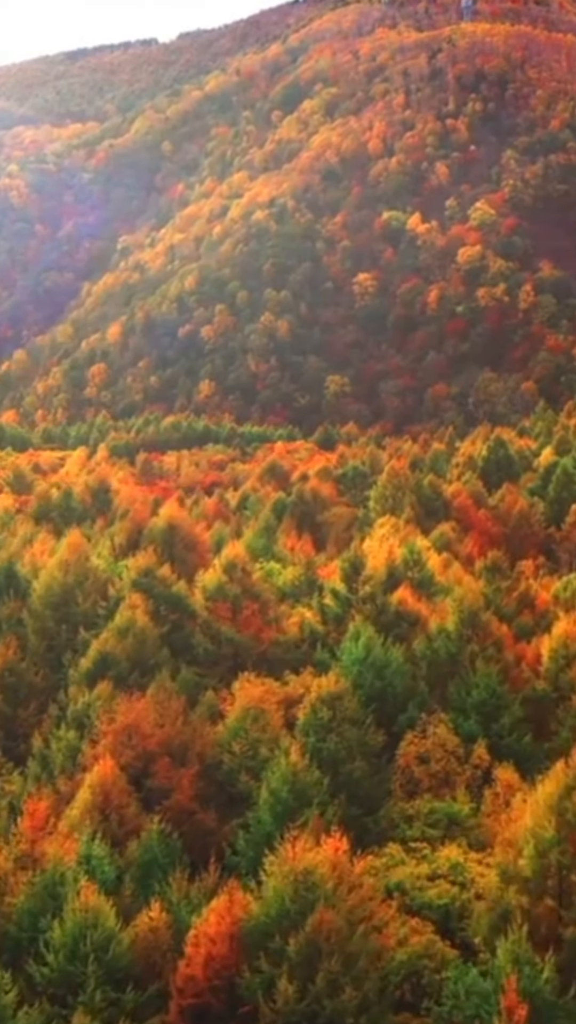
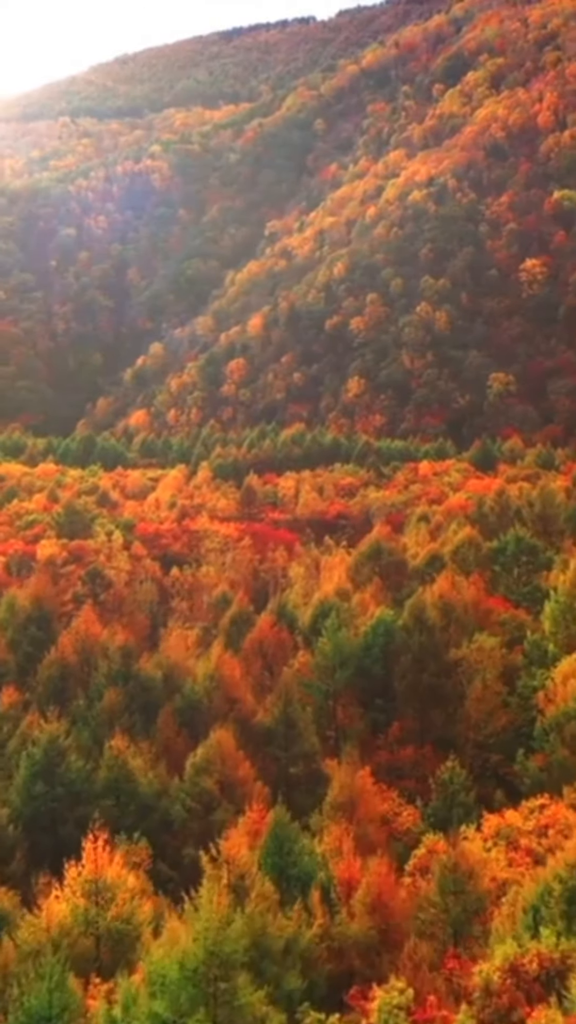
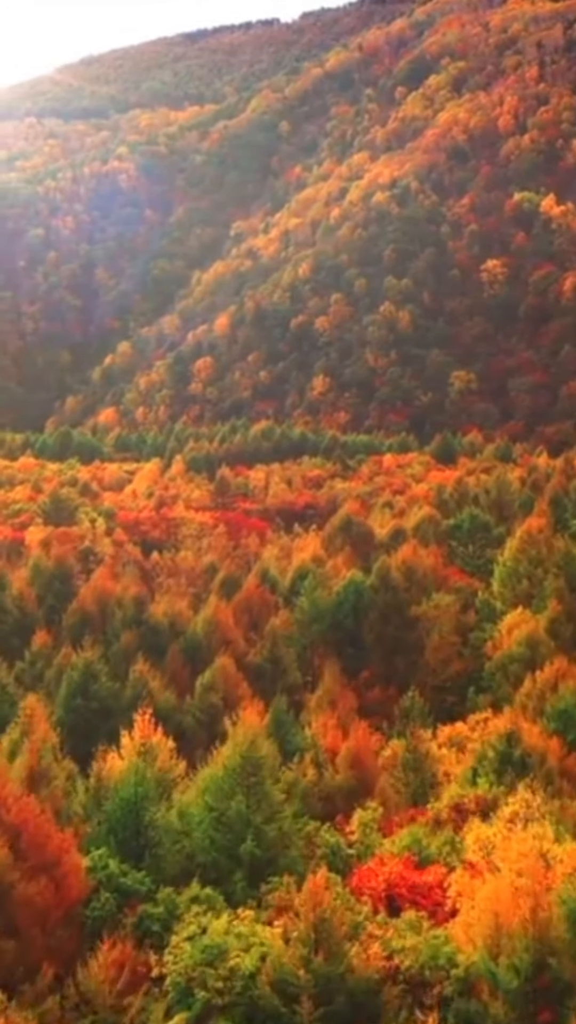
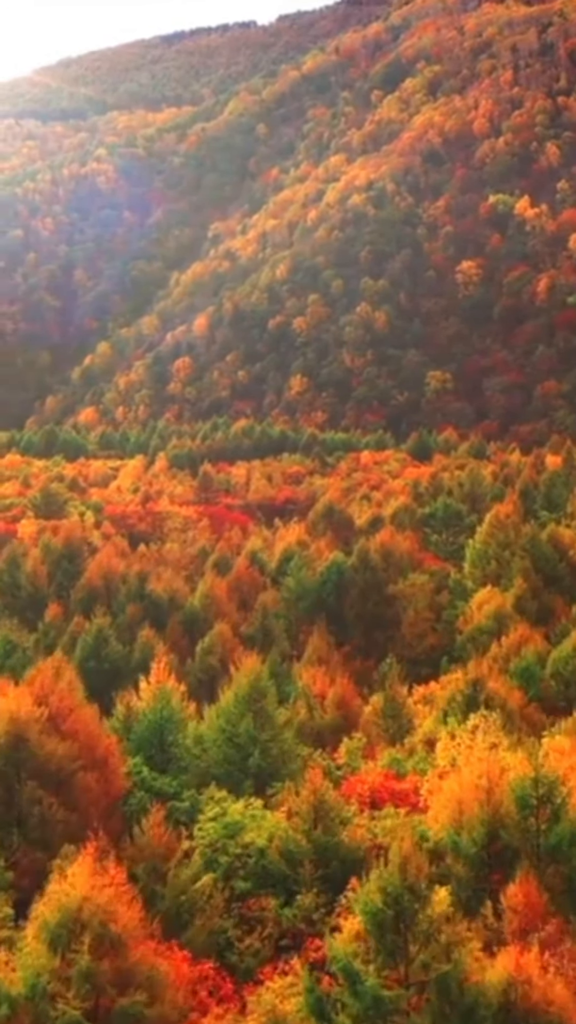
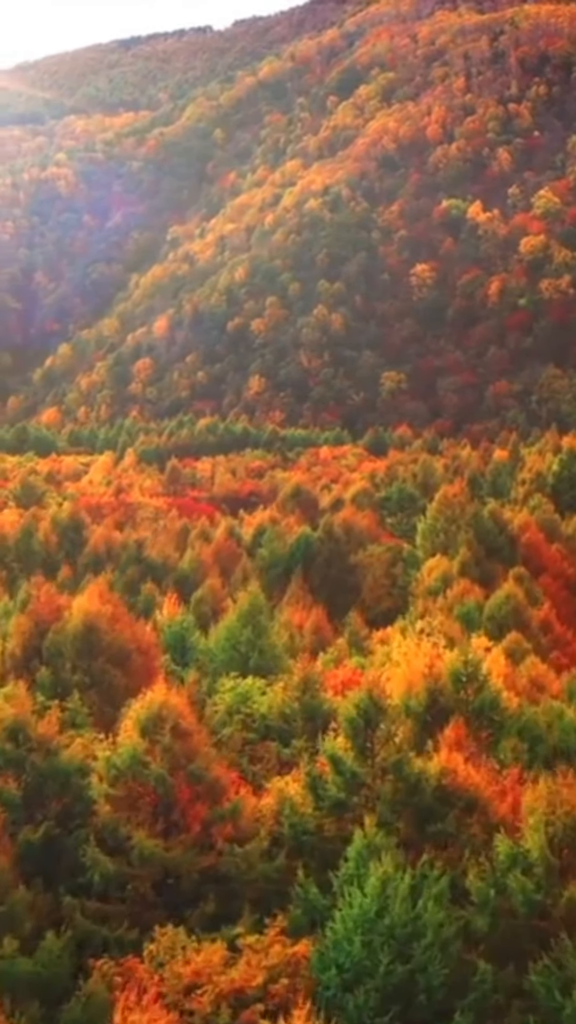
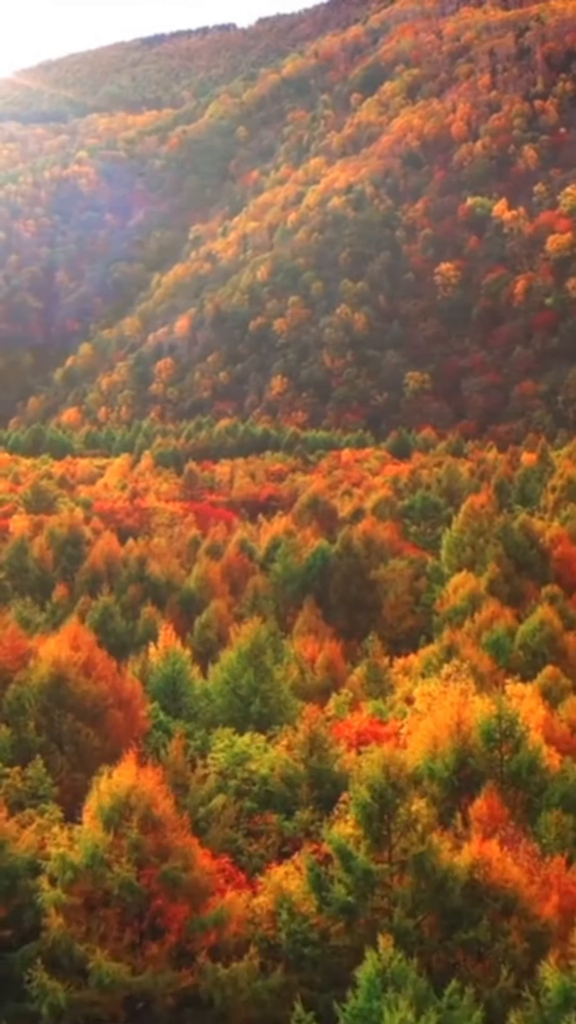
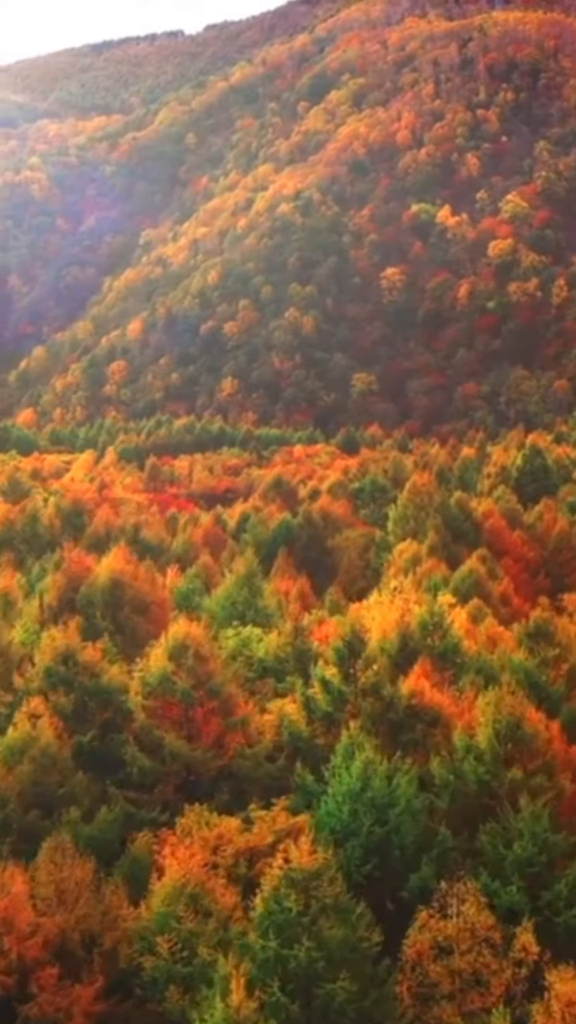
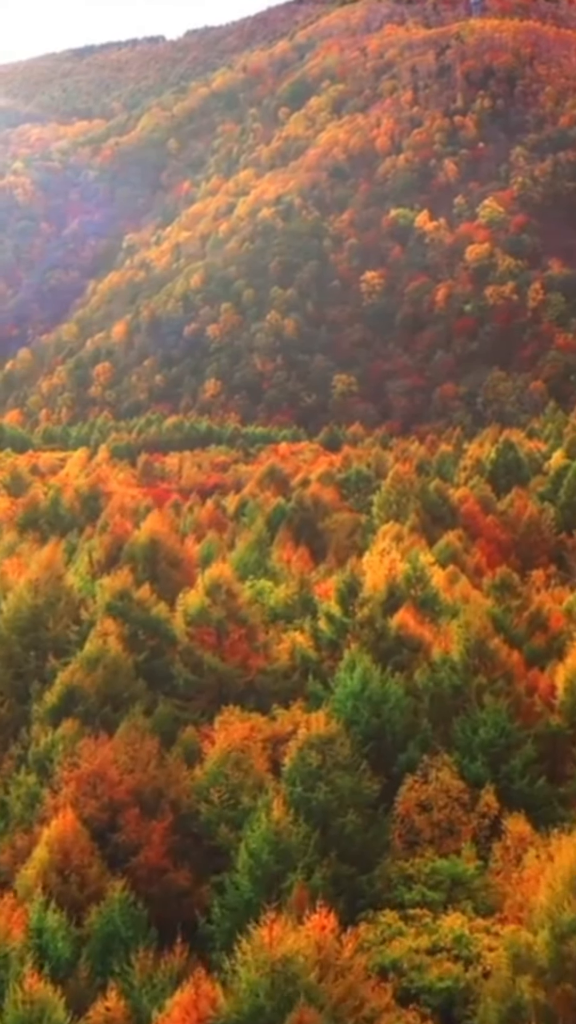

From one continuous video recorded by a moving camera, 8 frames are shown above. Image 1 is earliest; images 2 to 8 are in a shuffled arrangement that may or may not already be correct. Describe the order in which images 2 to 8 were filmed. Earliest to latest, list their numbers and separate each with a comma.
8, 7, 5, 6, 4, 3, 2
